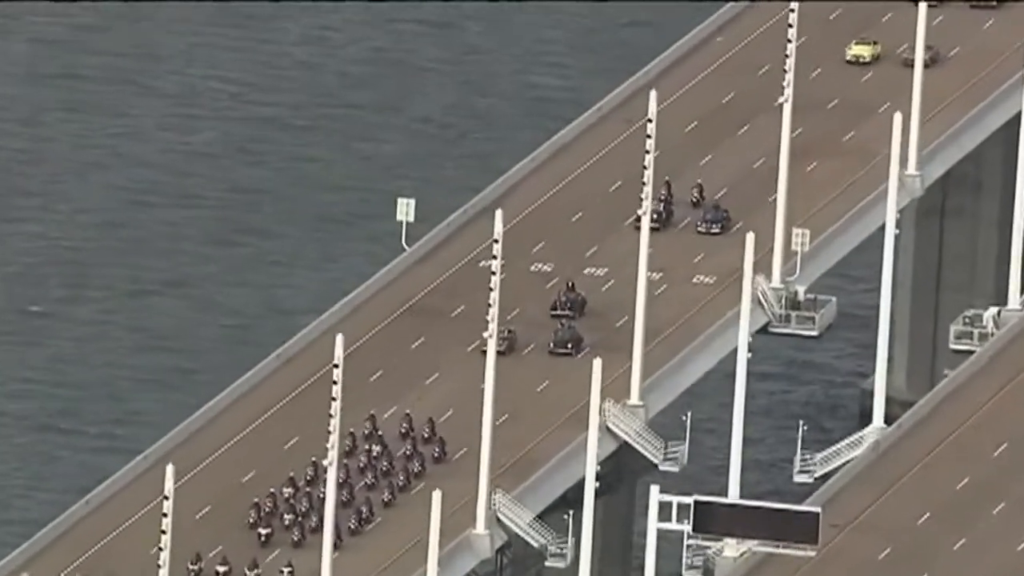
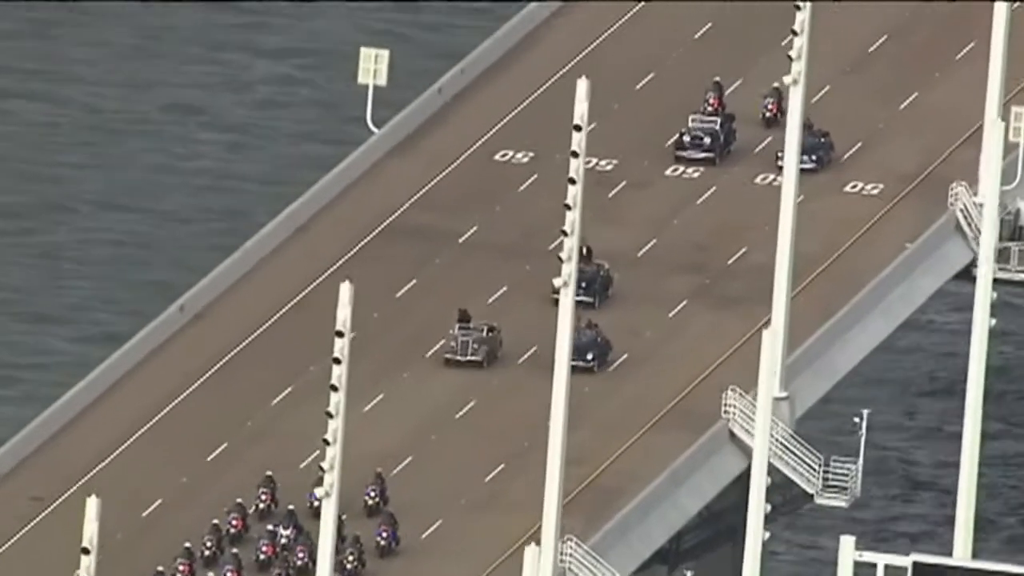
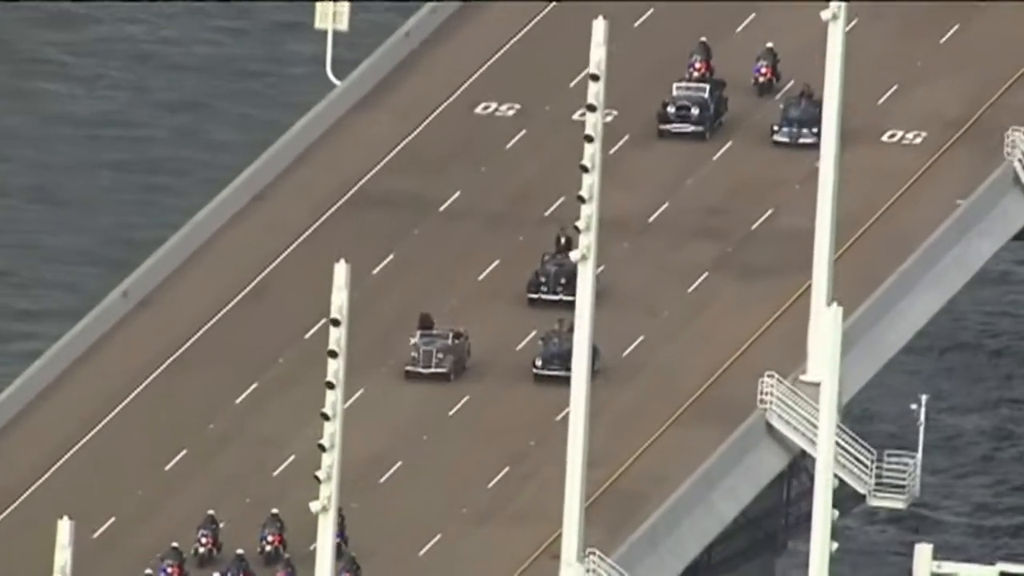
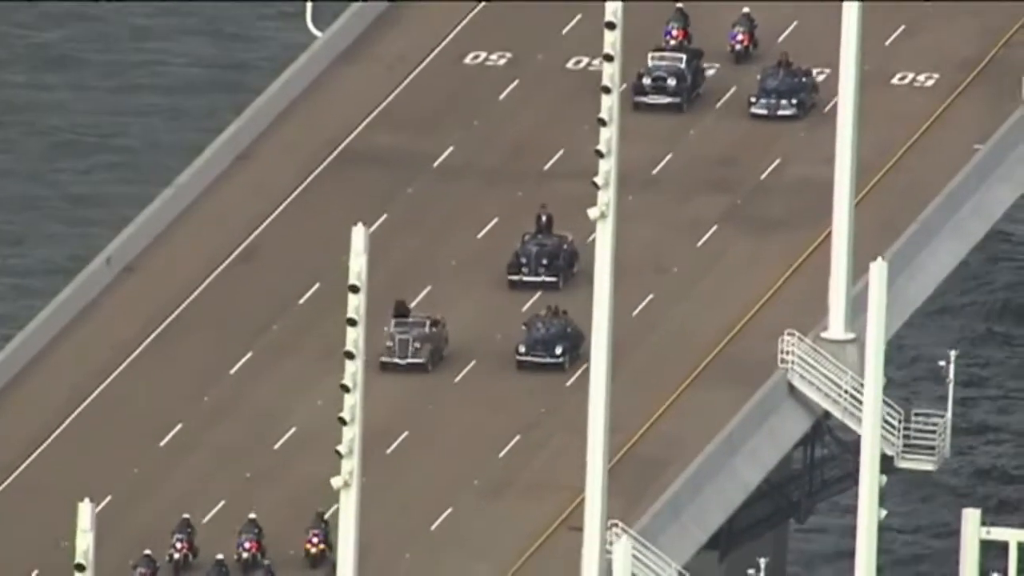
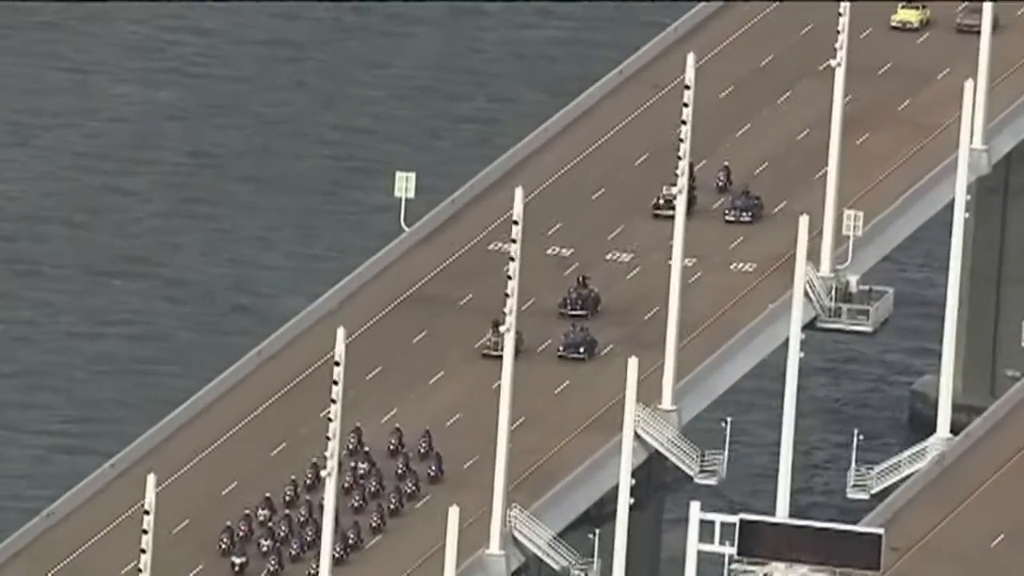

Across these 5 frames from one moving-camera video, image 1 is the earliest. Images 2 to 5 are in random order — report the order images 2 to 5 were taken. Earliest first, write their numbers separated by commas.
5, 2, 3, 4
